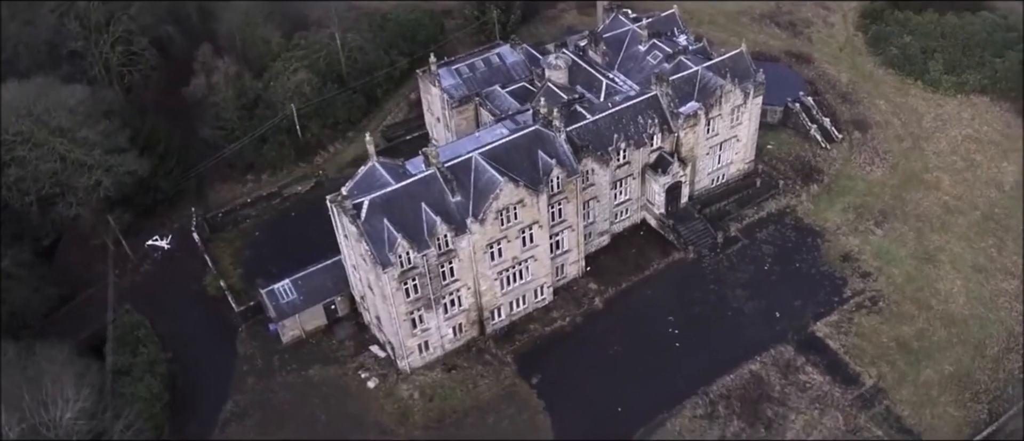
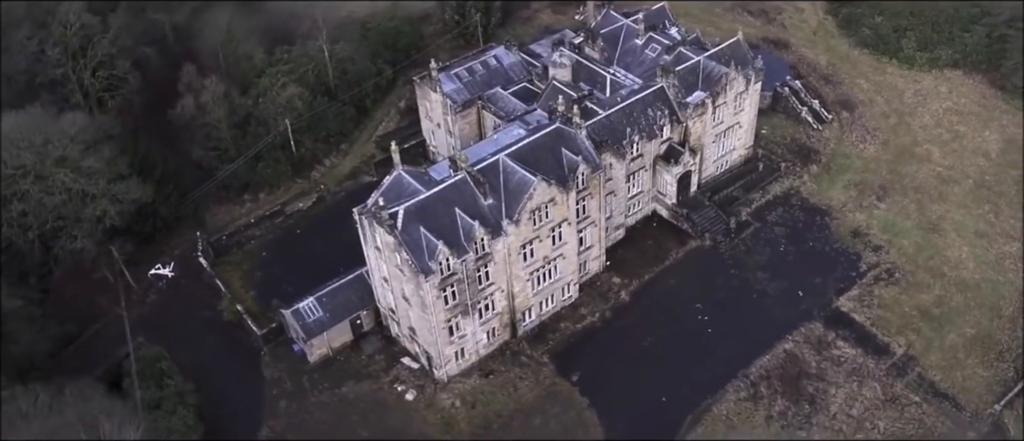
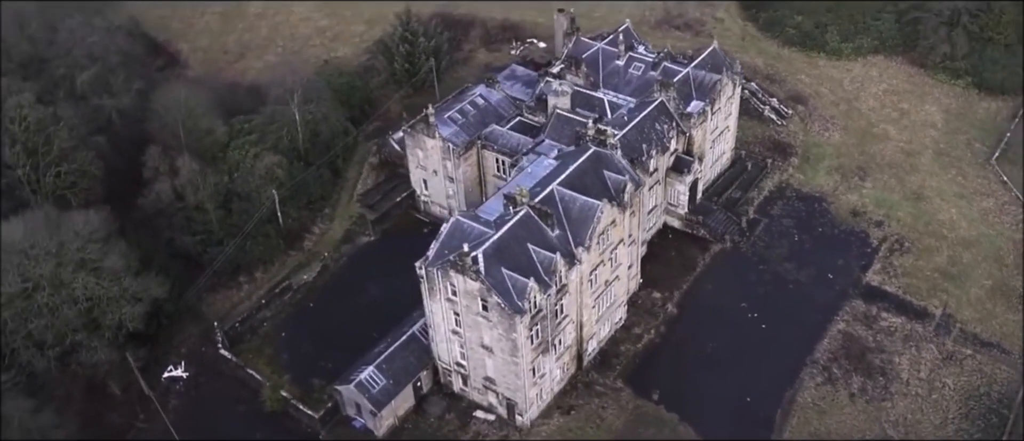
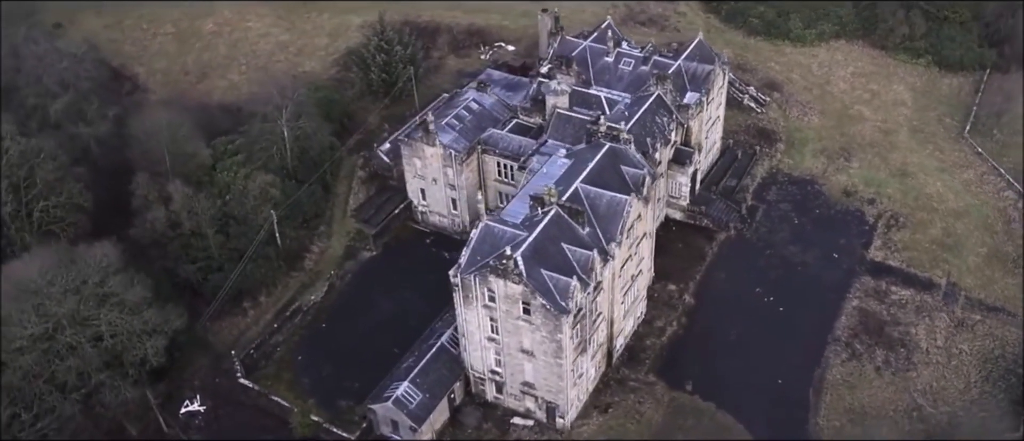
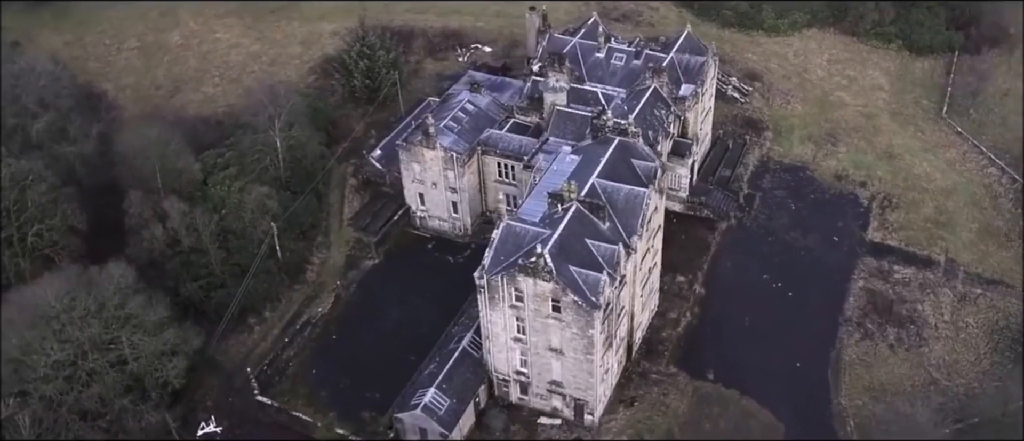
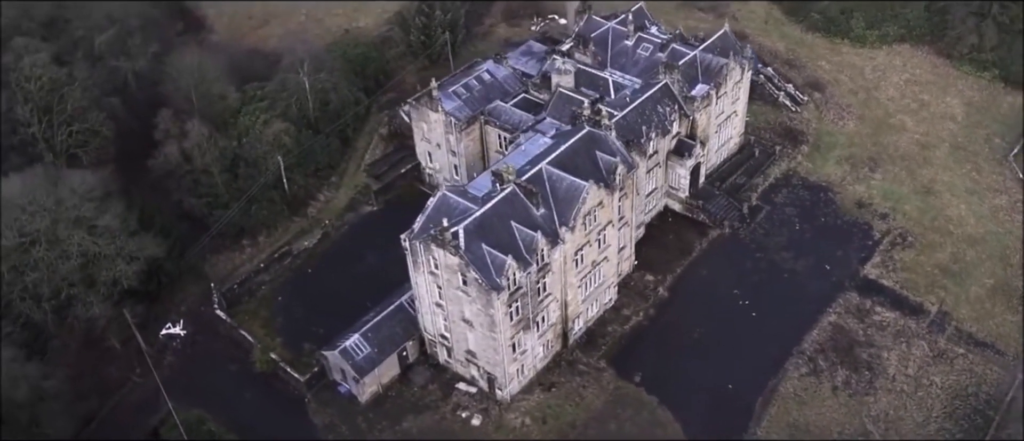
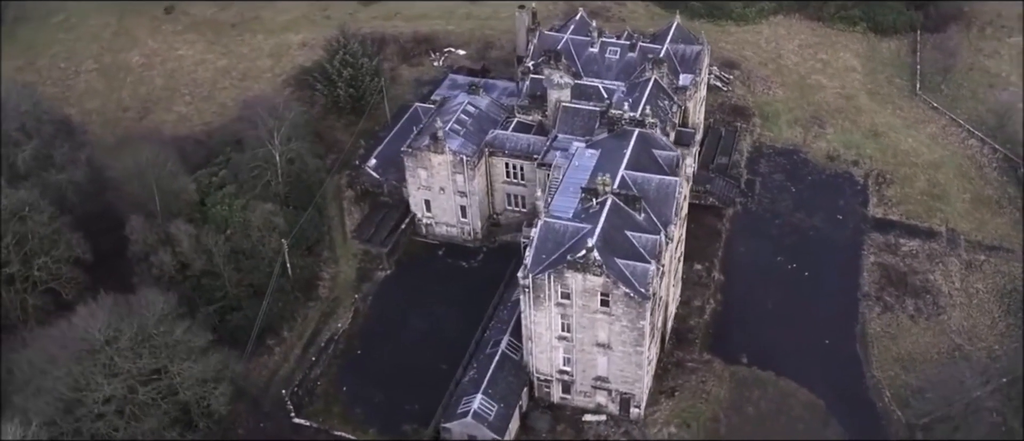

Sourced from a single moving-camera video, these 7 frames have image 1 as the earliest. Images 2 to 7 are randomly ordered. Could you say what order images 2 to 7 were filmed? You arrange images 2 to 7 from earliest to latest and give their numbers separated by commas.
2, 6, 3, 4, 5, 7
